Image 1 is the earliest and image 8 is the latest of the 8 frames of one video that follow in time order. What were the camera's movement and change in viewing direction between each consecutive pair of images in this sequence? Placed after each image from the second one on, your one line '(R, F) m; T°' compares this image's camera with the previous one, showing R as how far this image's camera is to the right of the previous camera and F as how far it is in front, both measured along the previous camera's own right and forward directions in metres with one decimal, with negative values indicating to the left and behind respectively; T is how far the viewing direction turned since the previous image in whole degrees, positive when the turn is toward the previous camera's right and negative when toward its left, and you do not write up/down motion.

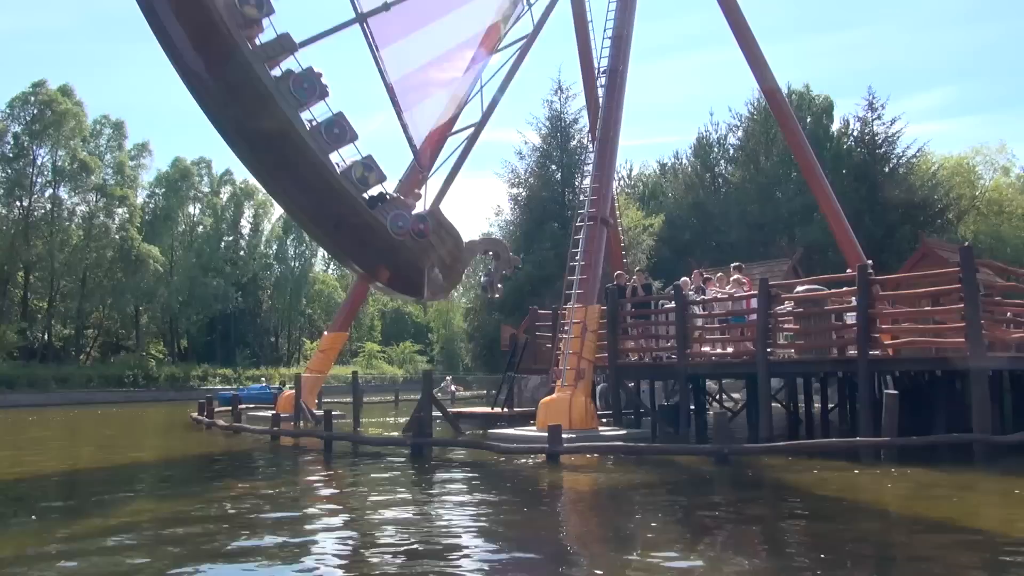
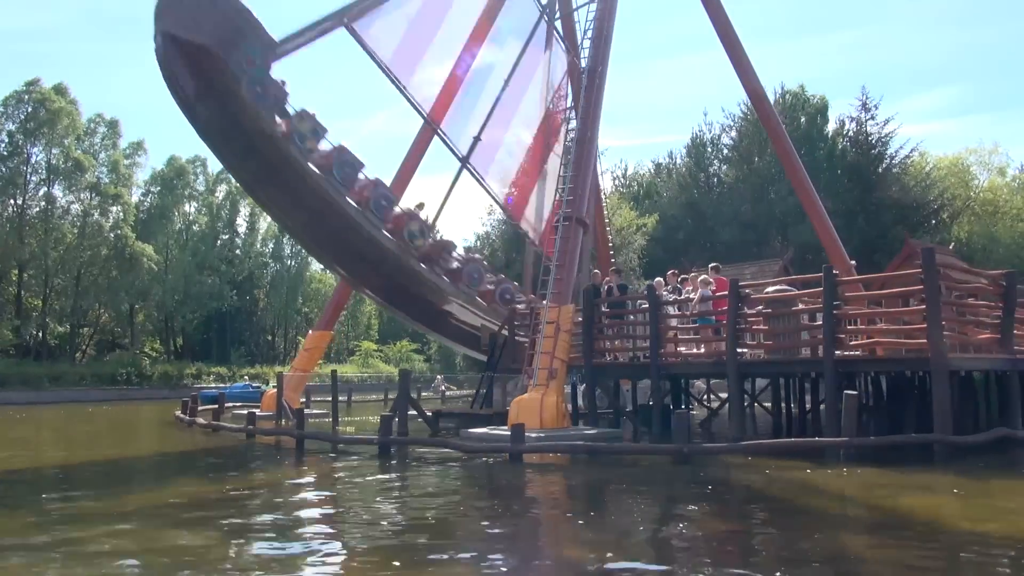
(+0.5, -0.1) m; 0°
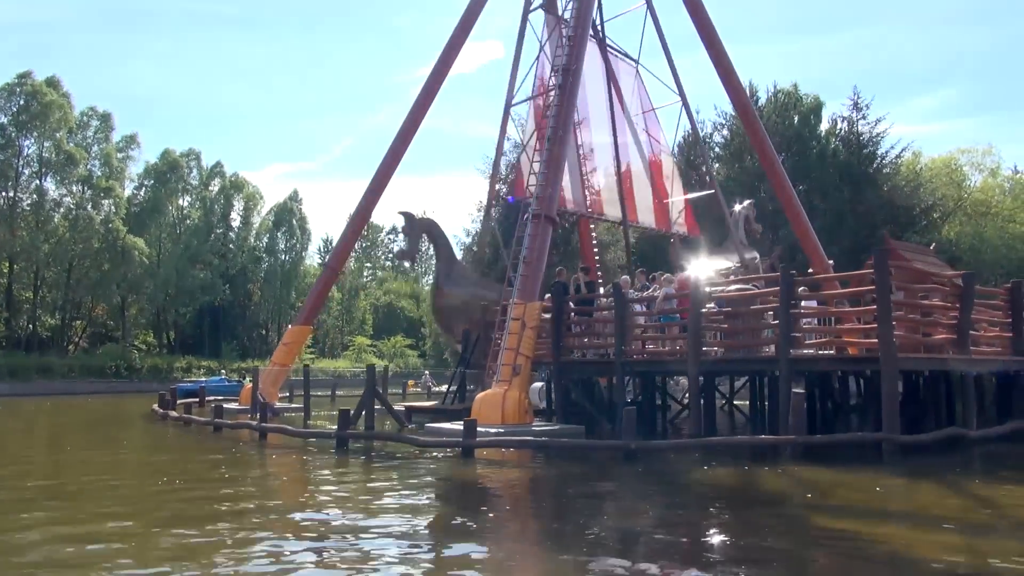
(+0.6, -0.1) m; 0°
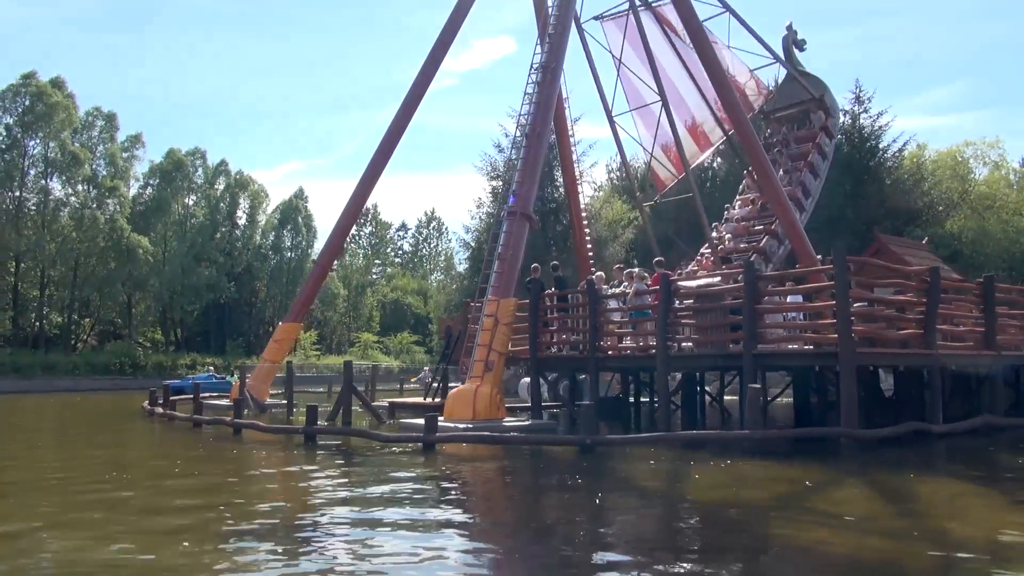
(+0.7, -0.1) m; -1°
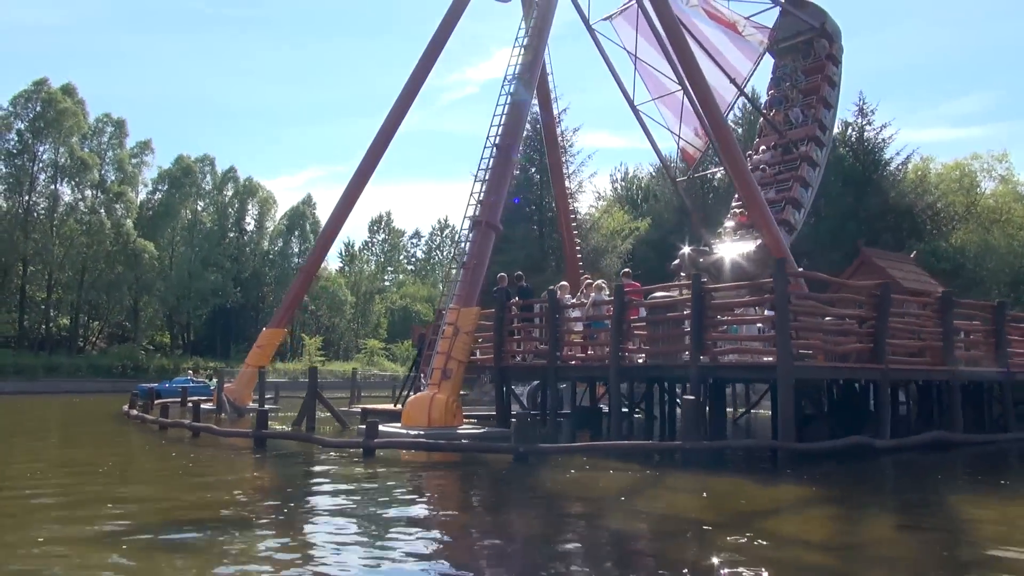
(+1.0, -0.2) m; -2°
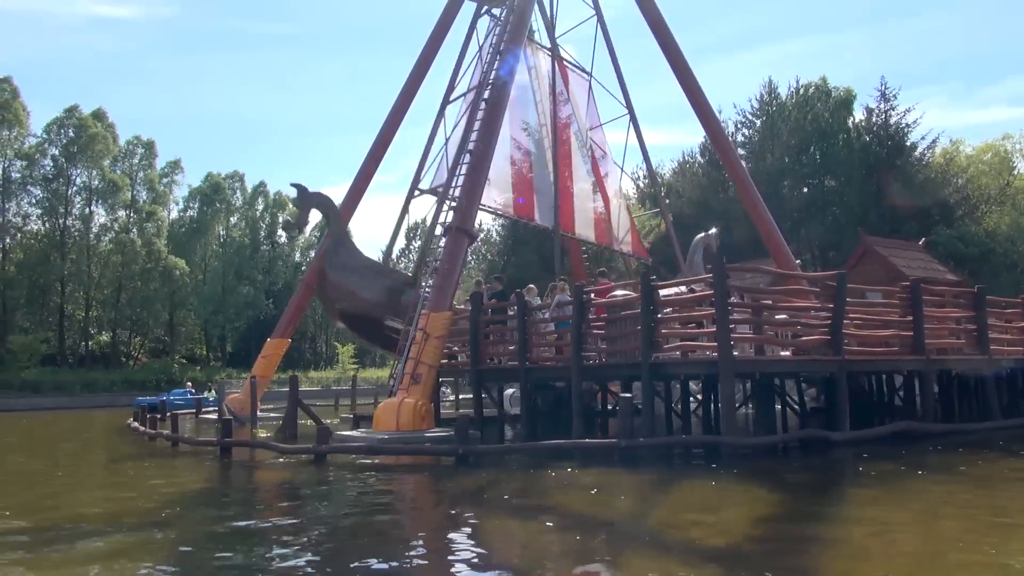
(+1.5, -0.1) m; -4°
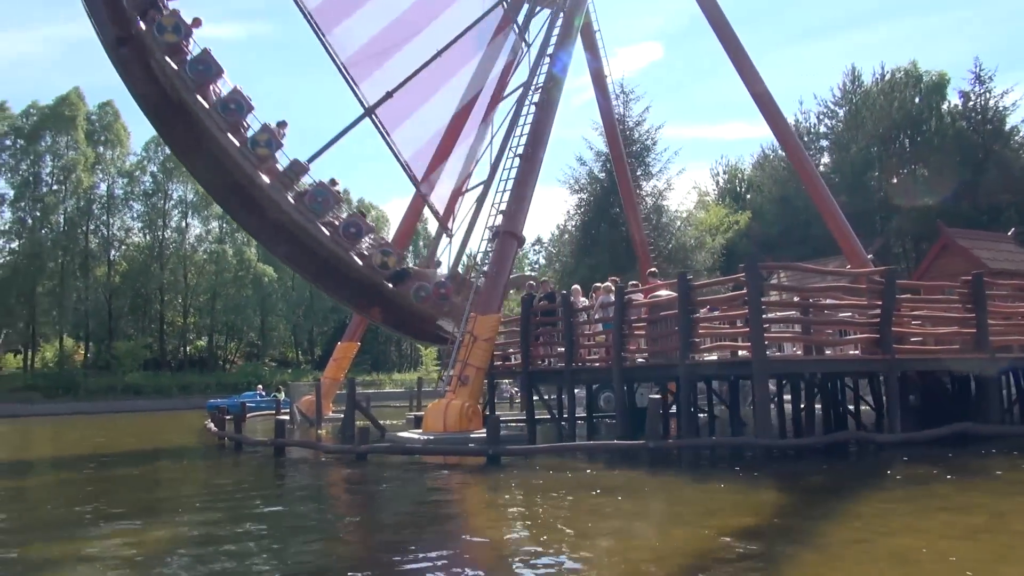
(+0.9, 0.0) m; -6°
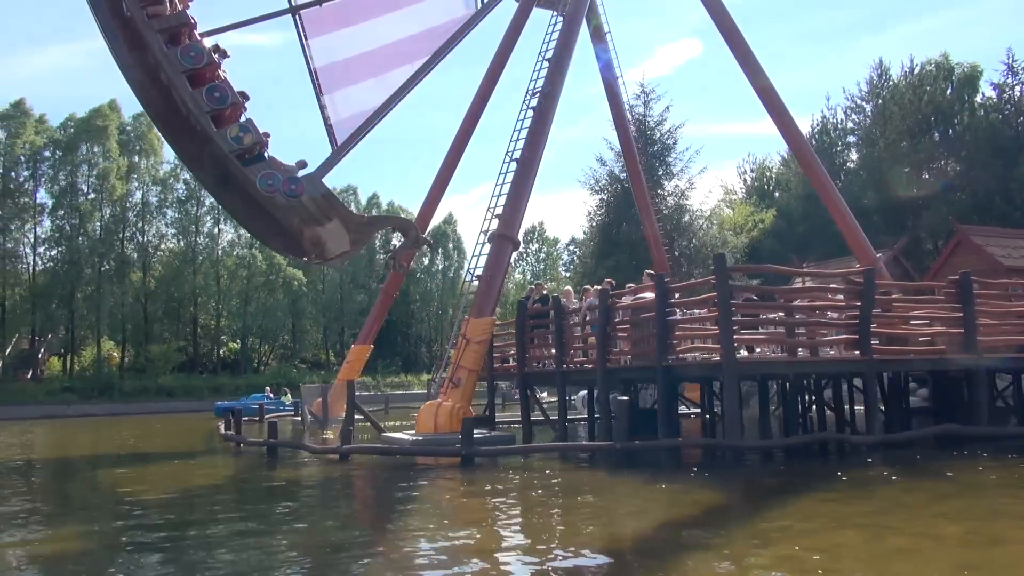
(+0.9, -0.1) m; -3°
